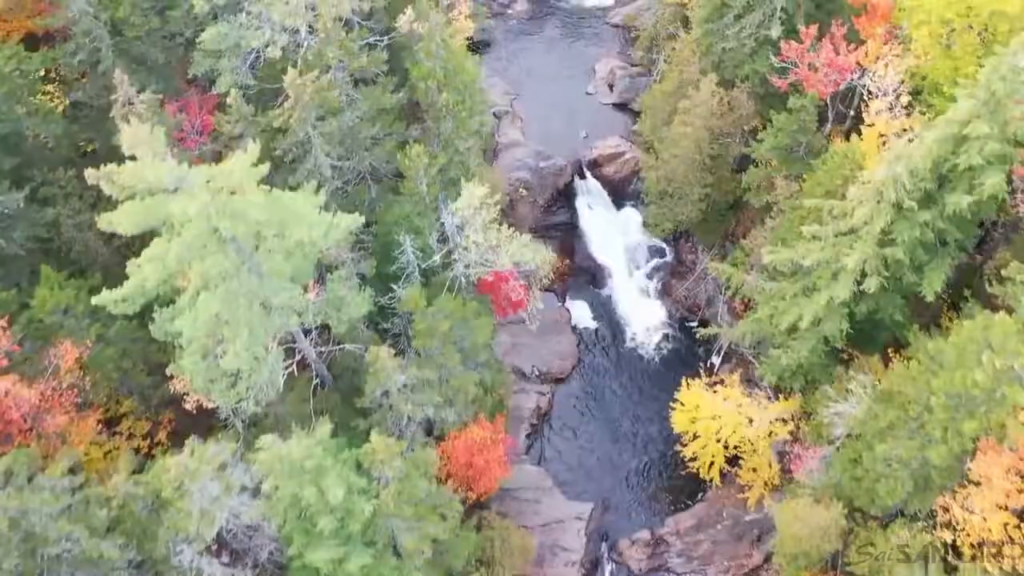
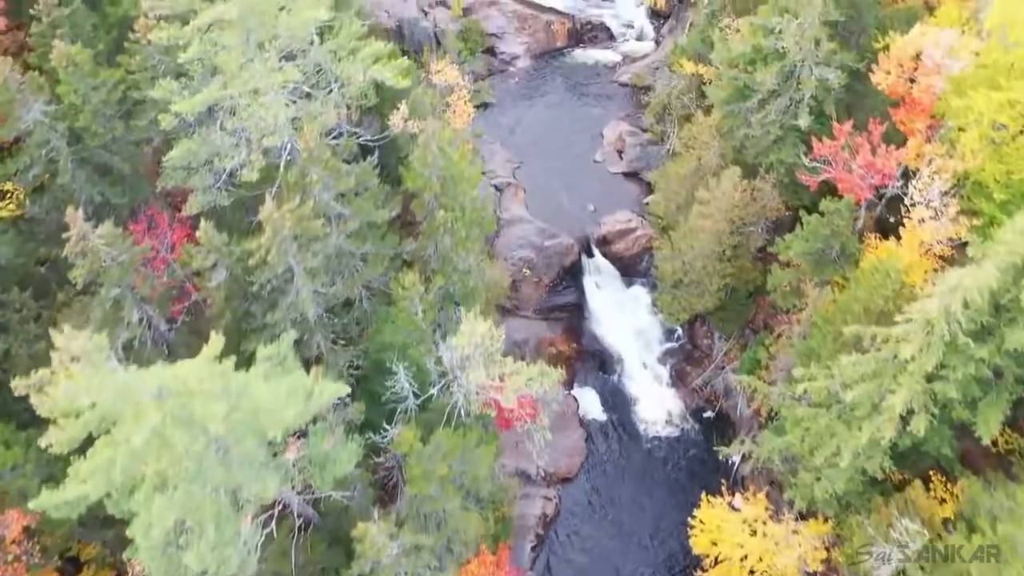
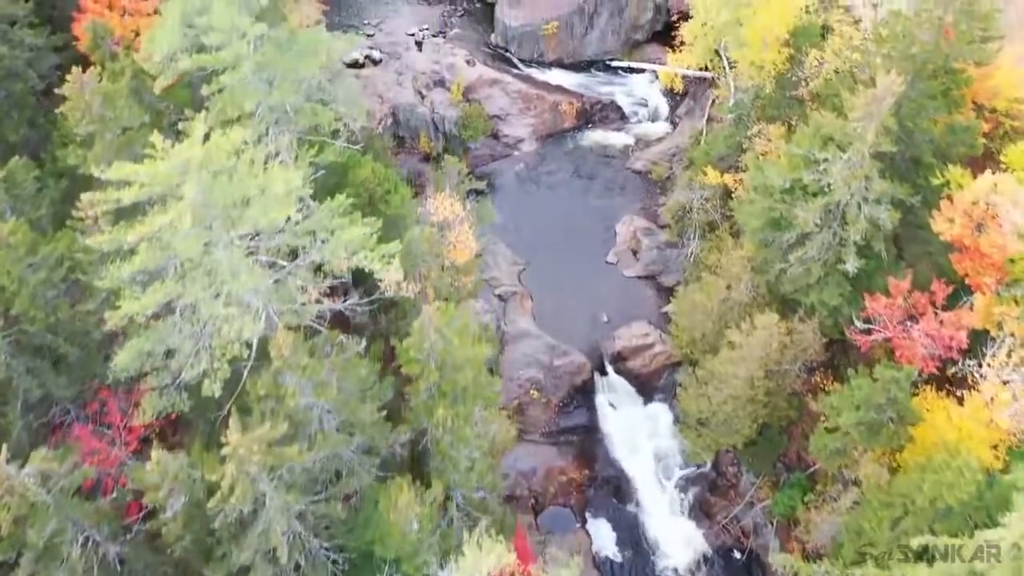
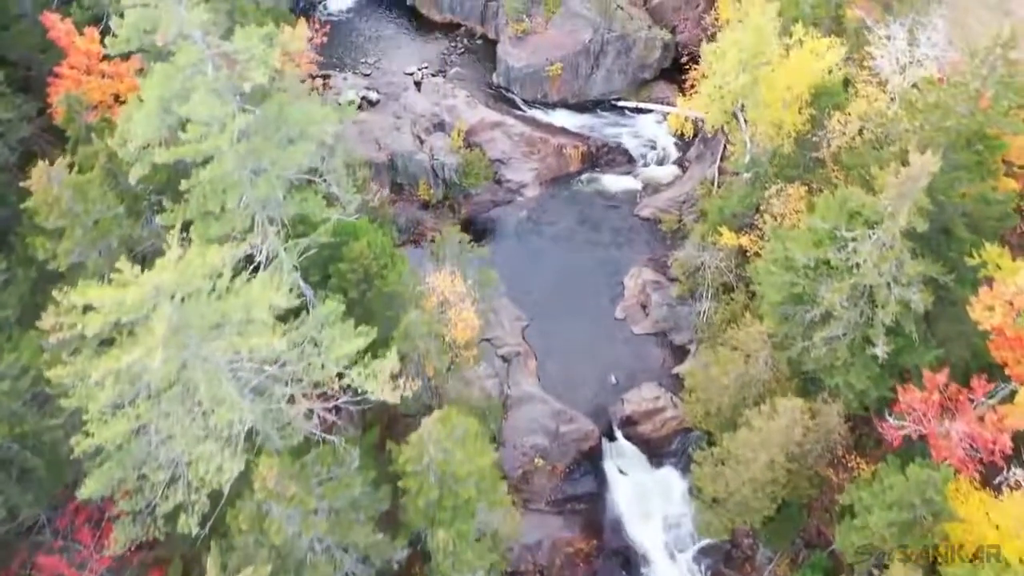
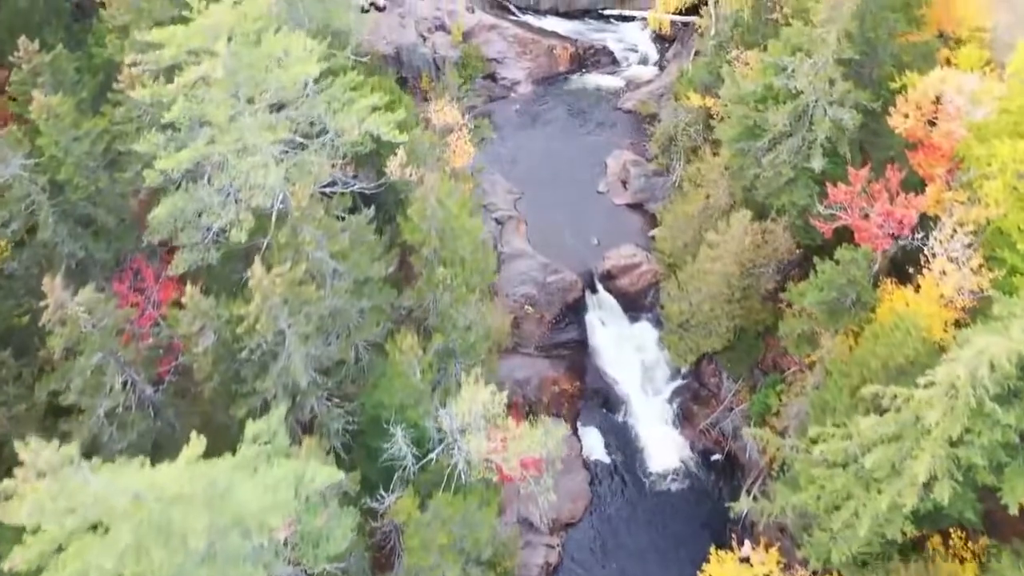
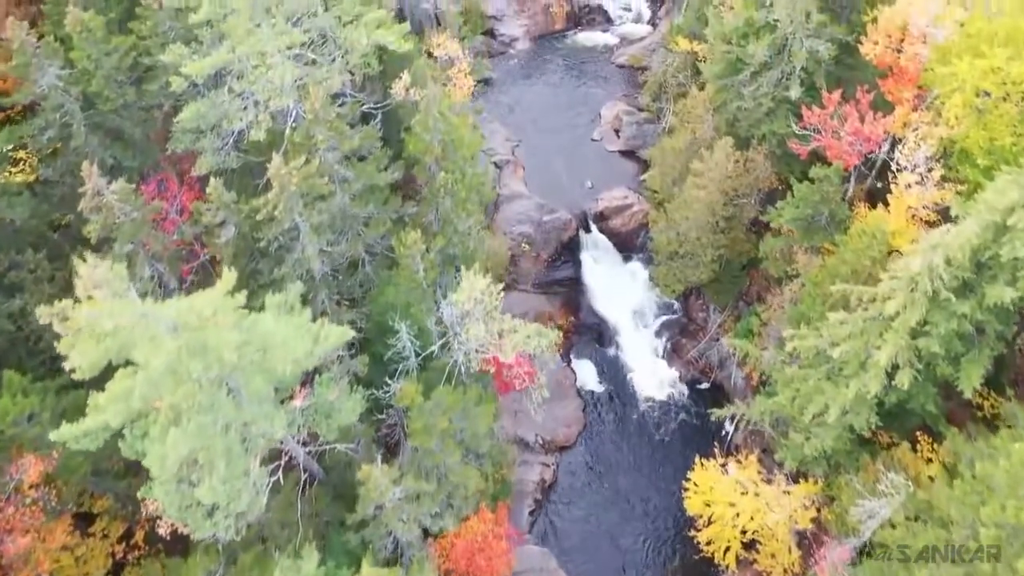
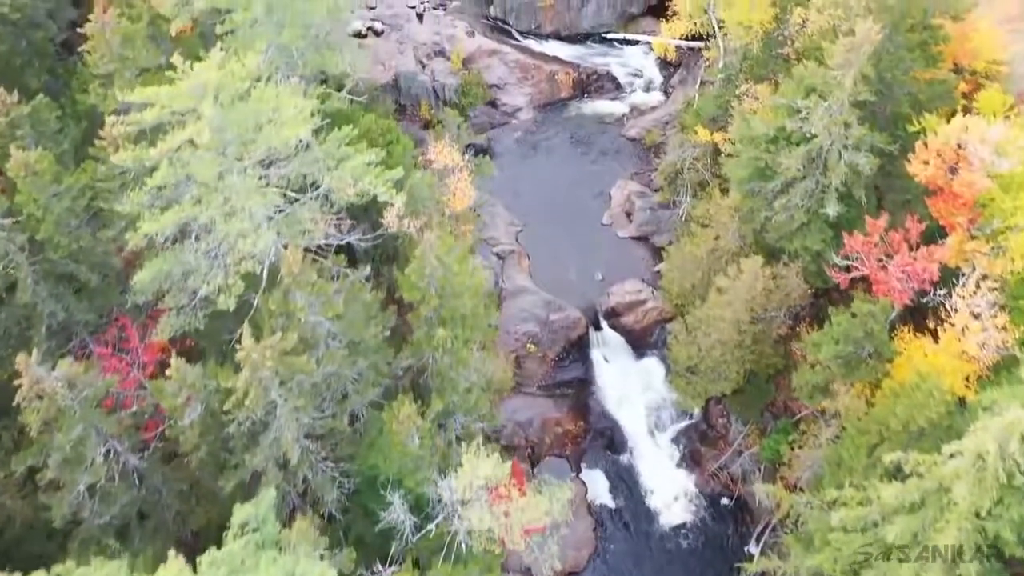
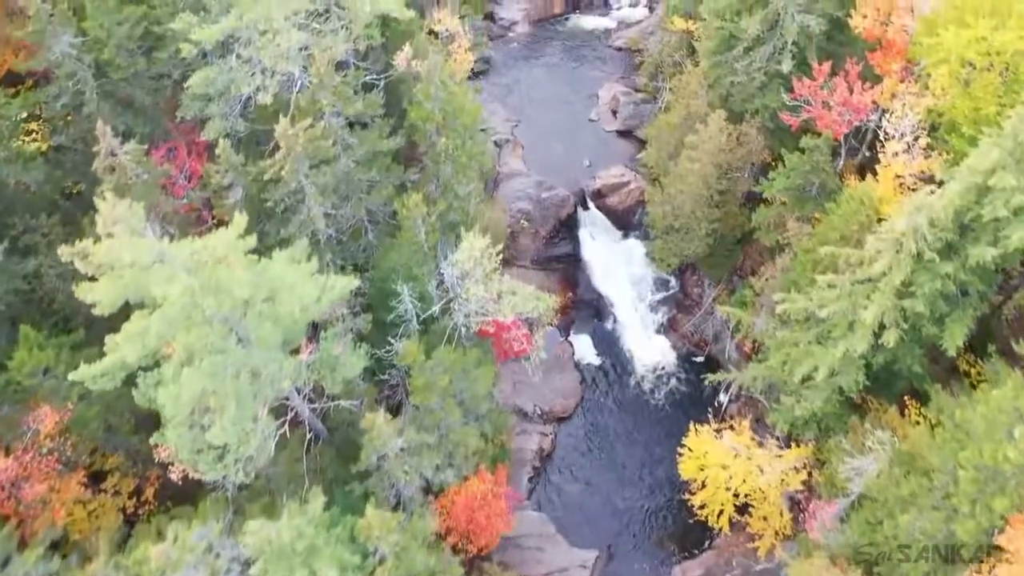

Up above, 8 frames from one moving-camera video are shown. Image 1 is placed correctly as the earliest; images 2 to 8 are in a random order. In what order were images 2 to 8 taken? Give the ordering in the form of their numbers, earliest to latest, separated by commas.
8, 6, 2, 5, 7, 3, 4
